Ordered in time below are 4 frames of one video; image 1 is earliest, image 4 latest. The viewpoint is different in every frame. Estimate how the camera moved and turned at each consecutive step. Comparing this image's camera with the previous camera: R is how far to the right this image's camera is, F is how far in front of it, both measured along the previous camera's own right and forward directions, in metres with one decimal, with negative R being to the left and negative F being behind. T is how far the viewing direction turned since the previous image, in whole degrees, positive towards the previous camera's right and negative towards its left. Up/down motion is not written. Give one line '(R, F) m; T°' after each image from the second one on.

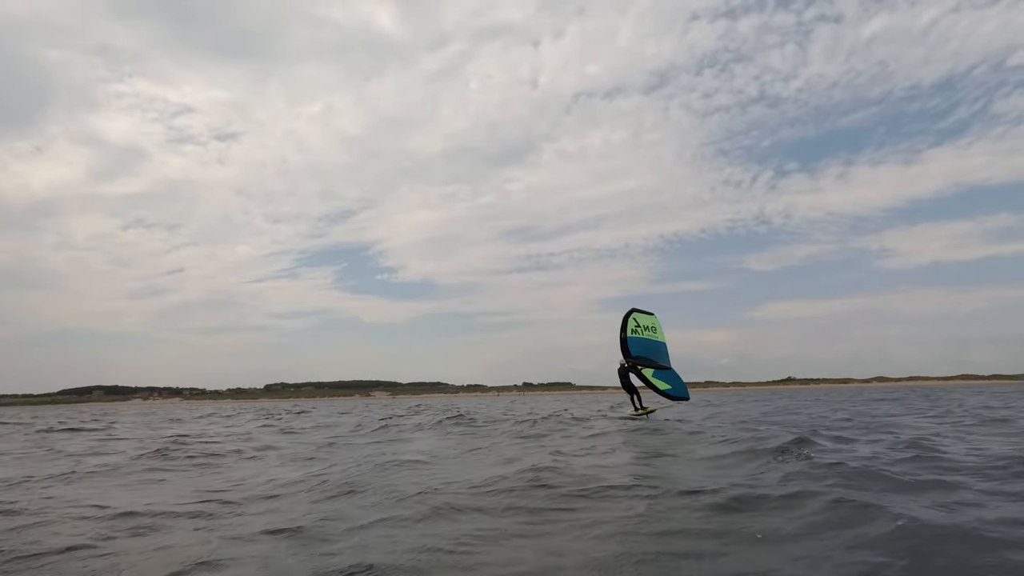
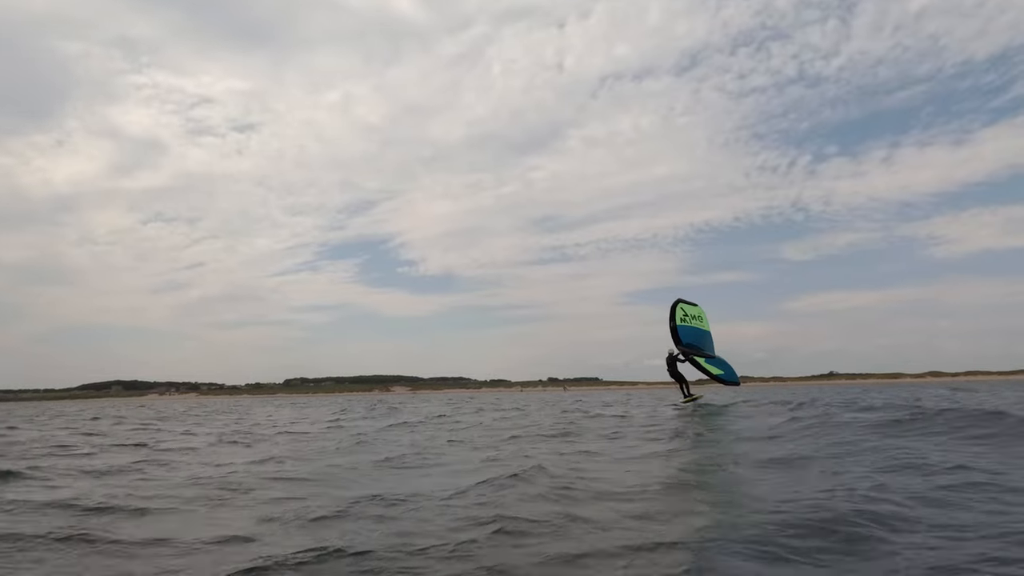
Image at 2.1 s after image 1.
(-0.2, +8.3) m; -2°
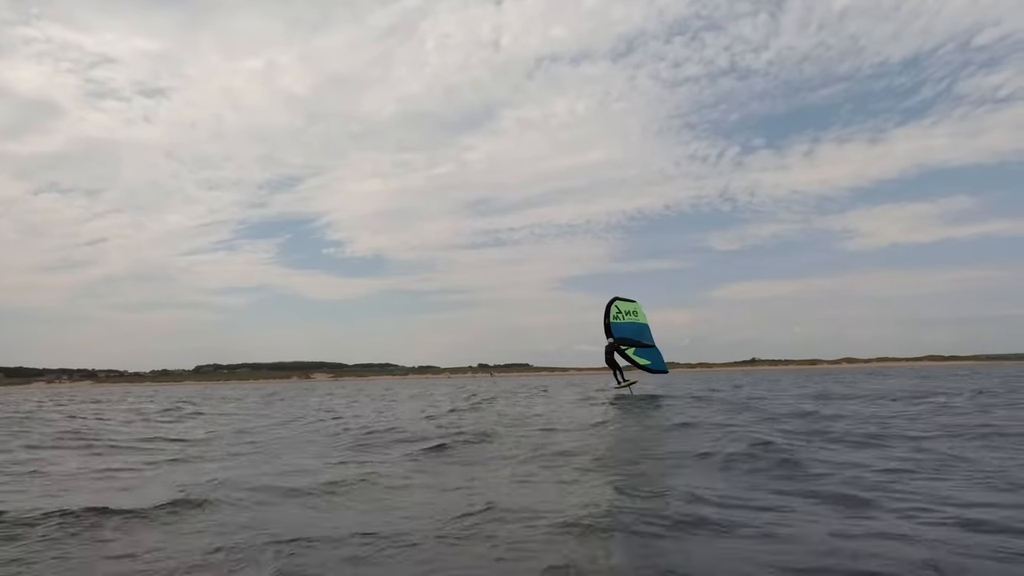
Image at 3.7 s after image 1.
(-0.1, +4.8) m; +6°
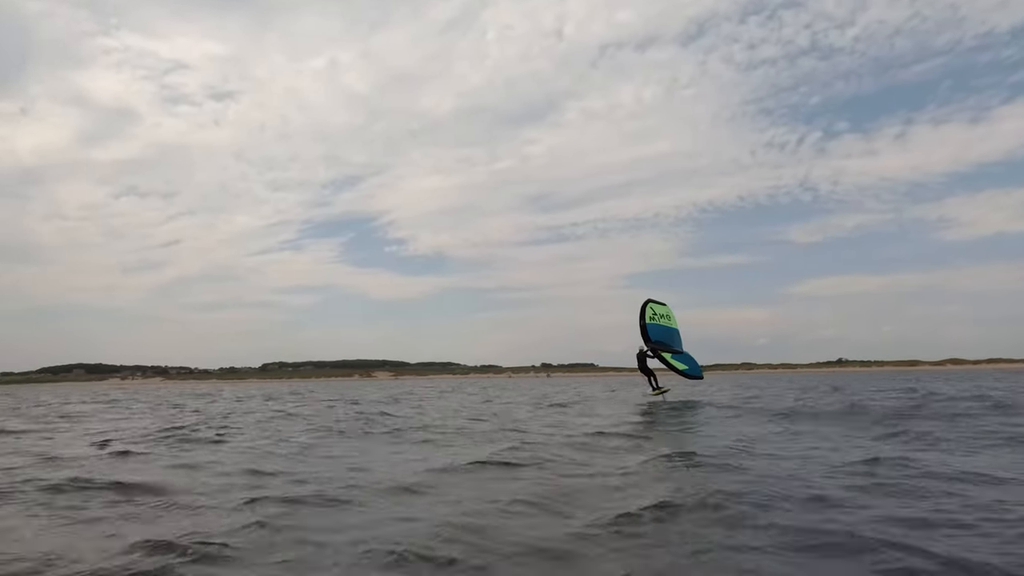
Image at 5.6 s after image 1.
(+0.5, +6.5) m; -6°
